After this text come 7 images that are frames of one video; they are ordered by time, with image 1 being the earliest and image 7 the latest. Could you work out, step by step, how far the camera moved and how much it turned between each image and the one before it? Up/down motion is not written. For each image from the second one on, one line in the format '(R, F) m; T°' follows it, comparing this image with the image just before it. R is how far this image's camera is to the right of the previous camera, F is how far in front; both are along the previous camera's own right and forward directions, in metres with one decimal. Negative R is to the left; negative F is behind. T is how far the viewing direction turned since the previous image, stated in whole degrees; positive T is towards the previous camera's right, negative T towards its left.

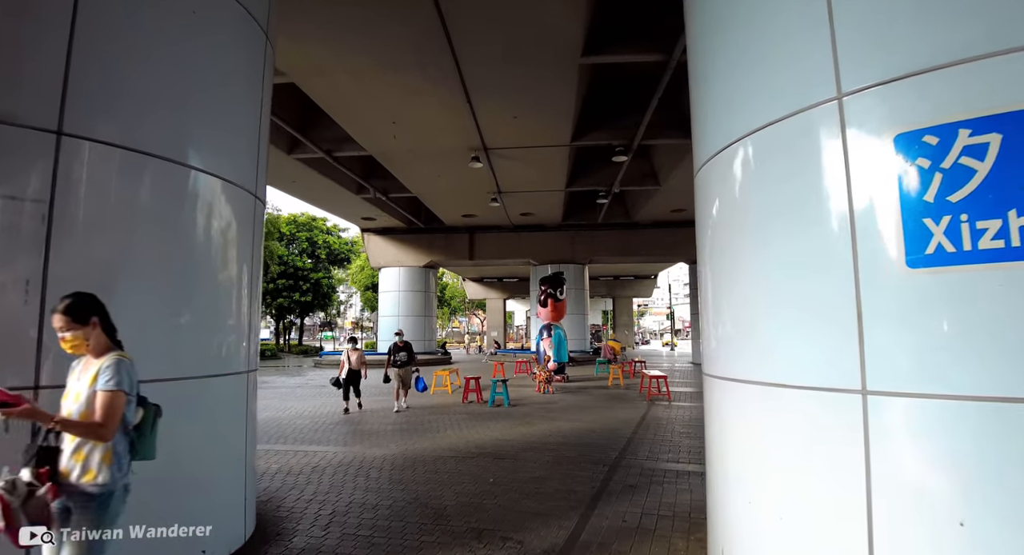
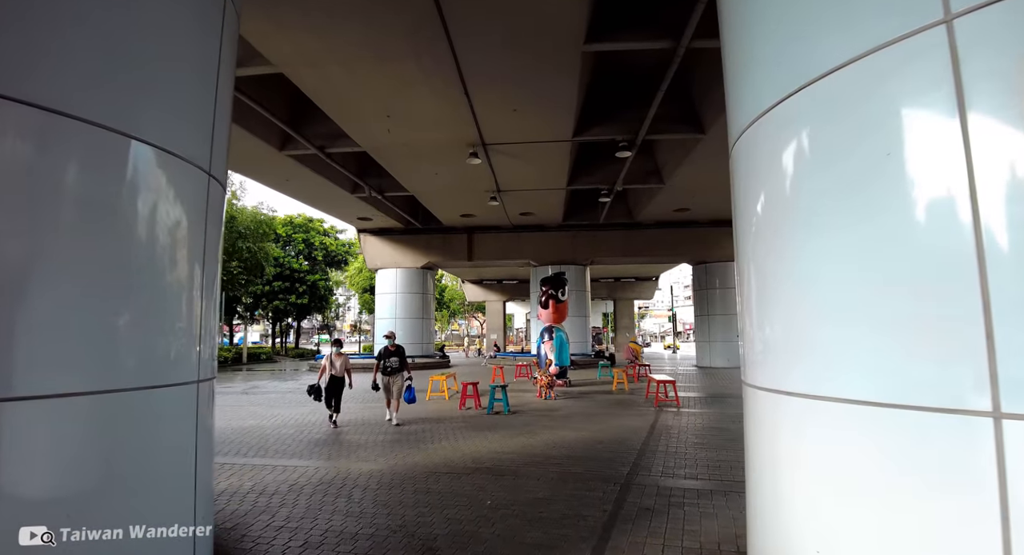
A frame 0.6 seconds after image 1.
(0.0, +0.5) m; 0°
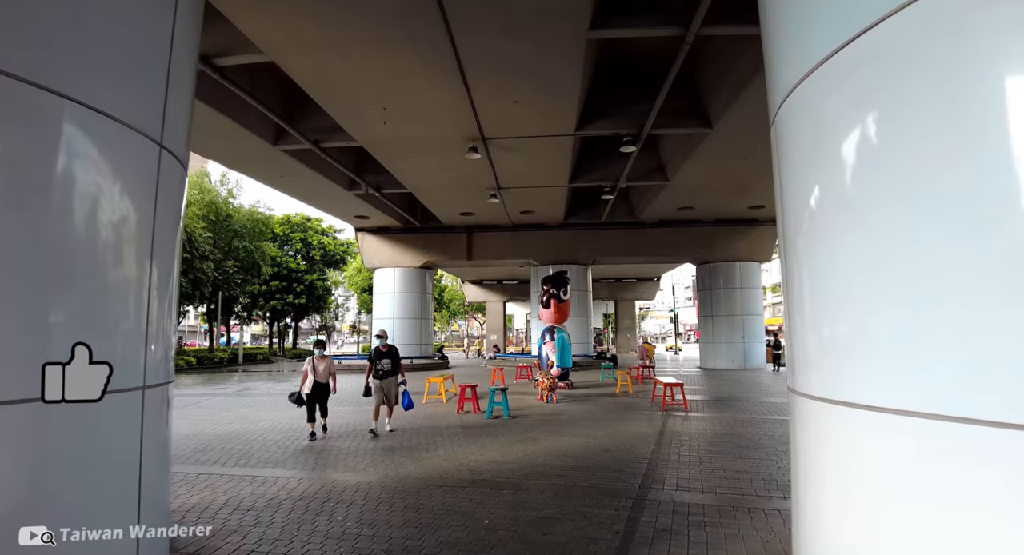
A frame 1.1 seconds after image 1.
(0.0, +0.4) m; 0°
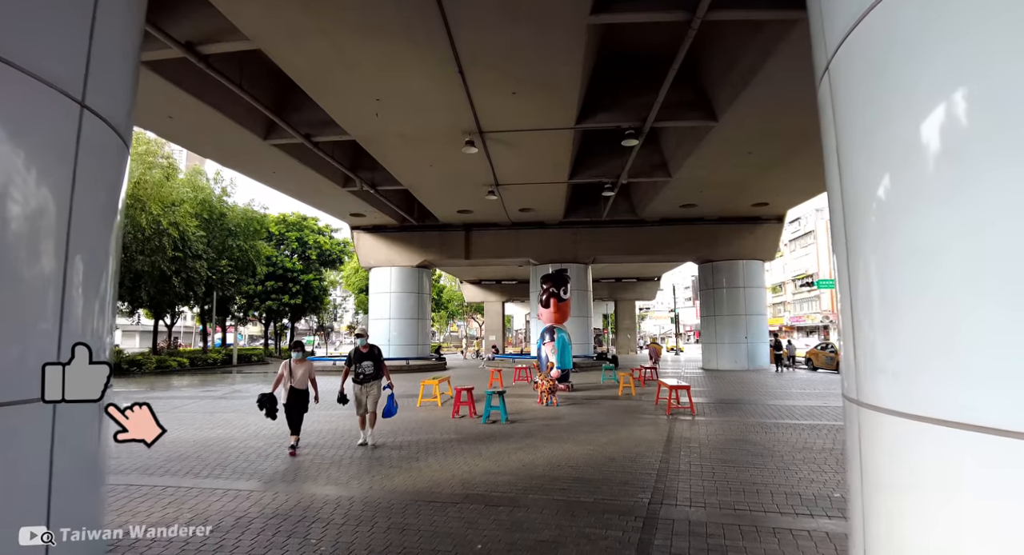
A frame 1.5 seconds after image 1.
(0.0, +0.4) m; 0°
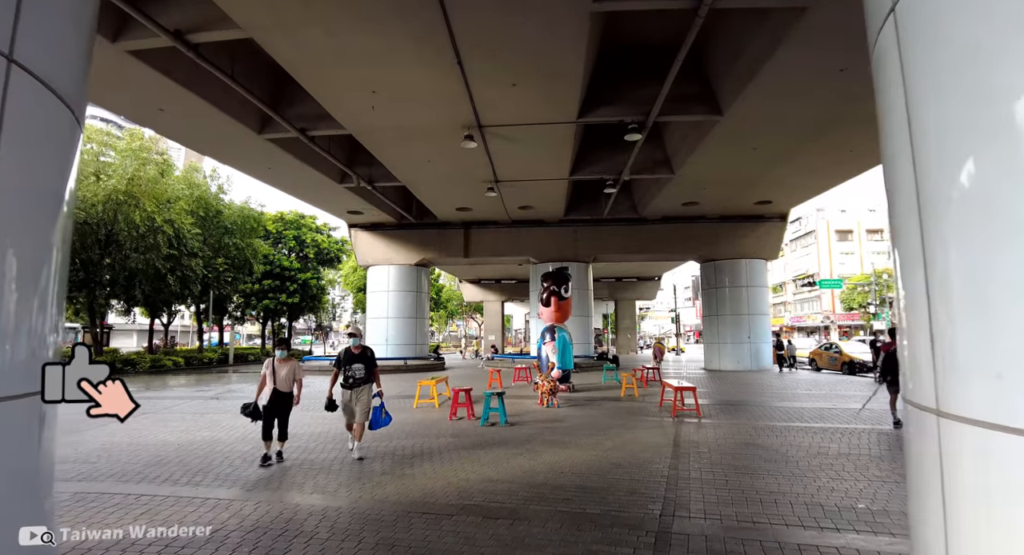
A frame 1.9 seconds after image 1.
(0.0, +0.3) m; 0°
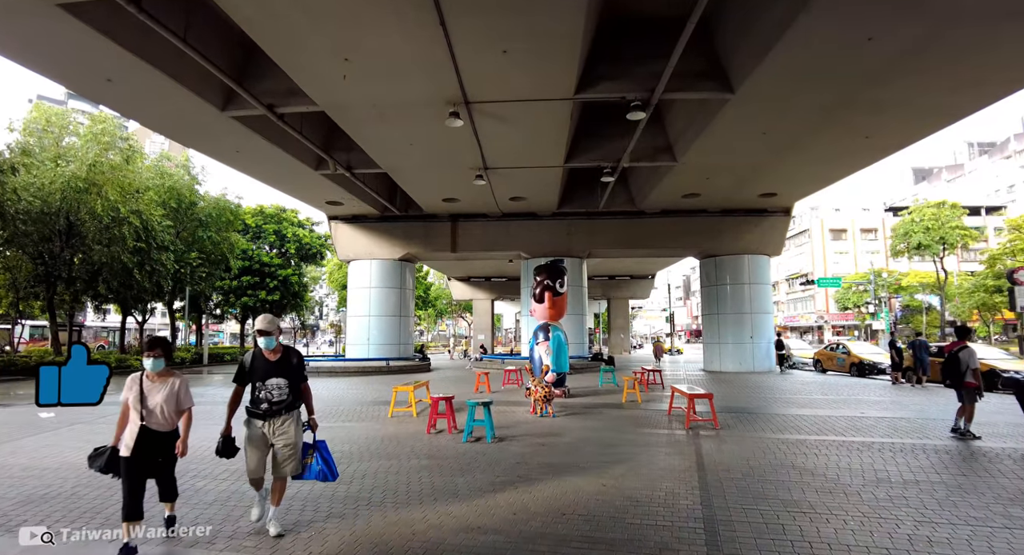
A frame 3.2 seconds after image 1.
(0.0, +1.0) m; +1°
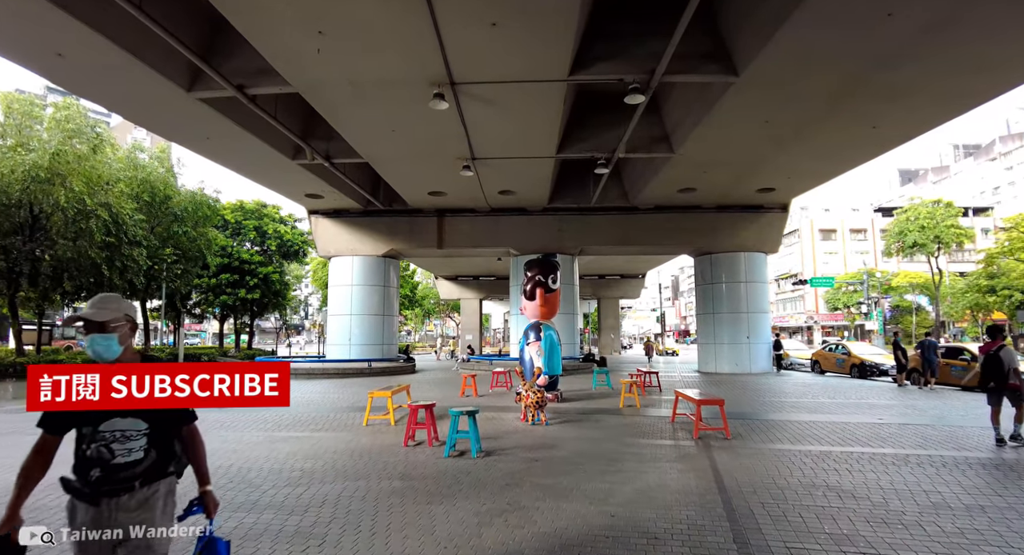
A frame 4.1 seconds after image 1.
(0.0, +0.7) m; +1°
